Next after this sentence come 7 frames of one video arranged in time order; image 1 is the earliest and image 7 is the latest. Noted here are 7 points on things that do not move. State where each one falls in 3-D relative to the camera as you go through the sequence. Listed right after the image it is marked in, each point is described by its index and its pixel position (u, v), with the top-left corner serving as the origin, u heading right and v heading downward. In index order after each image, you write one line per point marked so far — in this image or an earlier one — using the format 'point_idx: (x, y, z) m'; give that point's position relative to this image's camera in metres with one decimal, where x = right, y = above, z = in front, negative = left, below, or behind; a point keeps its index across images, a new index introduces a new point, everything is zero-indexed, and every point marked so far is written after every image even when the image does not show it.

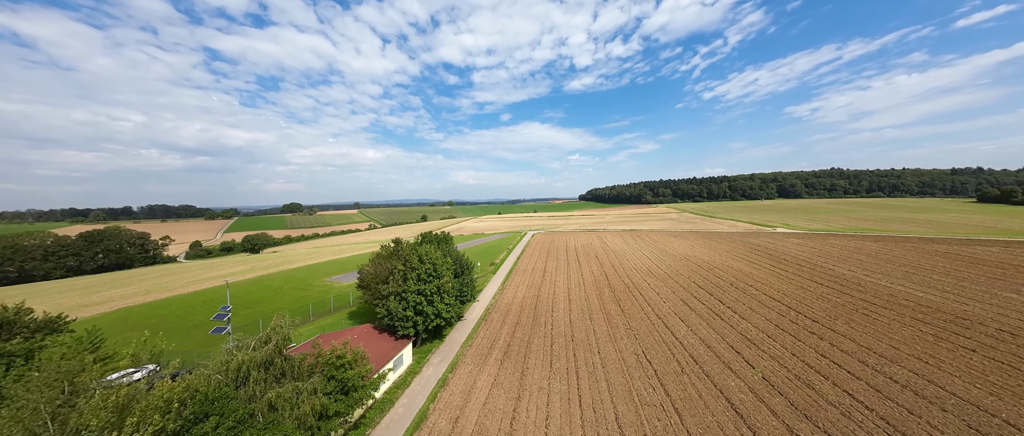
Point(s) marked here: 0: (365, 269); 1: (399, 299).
0: (-11.0, -3.8, +20.1) m
1: (-6.6, -4.8, +15.8) m
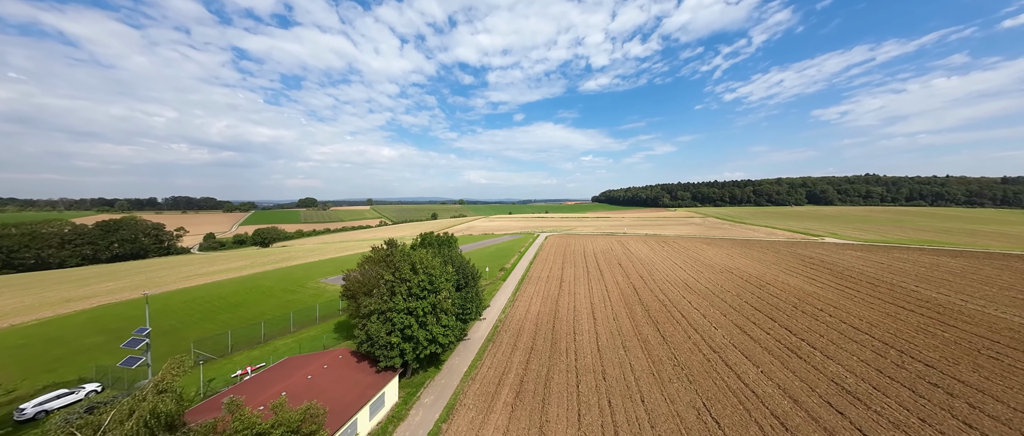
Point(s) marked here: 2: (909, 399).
0: (-10.1, -3.5, +16.8) m
1: (-5.9, -4.6, +12.4) m
2: (+17.3, -7.8, +11.9) m
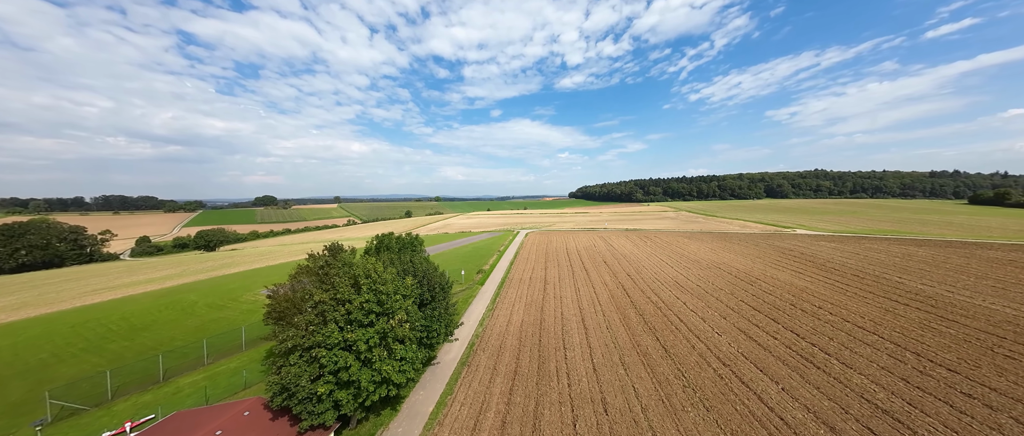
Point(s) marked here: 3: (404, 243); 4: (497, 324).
0: (-11.2, -3.5, +13.0) m
1: (-6.6, -4.6, +8.9) m
2: (+16.6, -7.5, +10.3) m
3: (-6.9, -1.6, +17.2) m
4: (-1.0, -7.1, +18.4) m
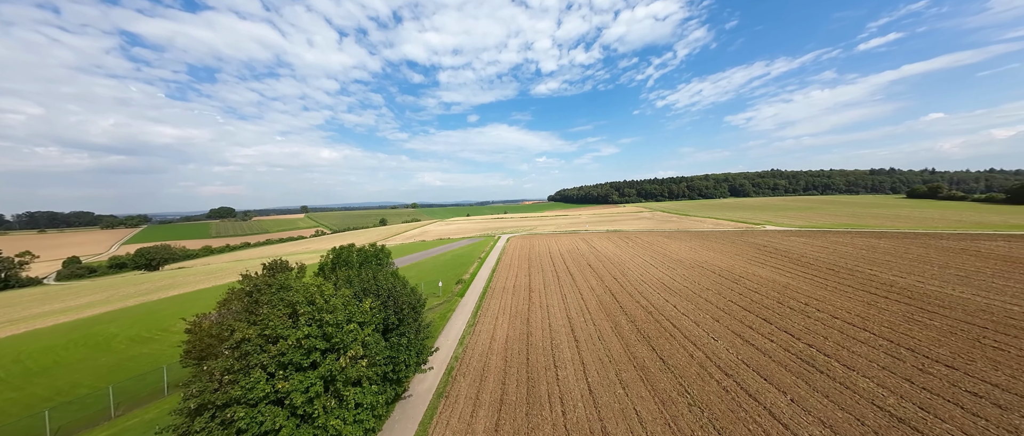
0: (-11.9, -4.0, +10.4) m
1: (-7.0, -5.0, +6.7) m
2: (+16.1, -7.1, +9.7) m
3: (-7.9, -2.1, +14.9) m
4: (-2.0, -7.5, +16.5) m
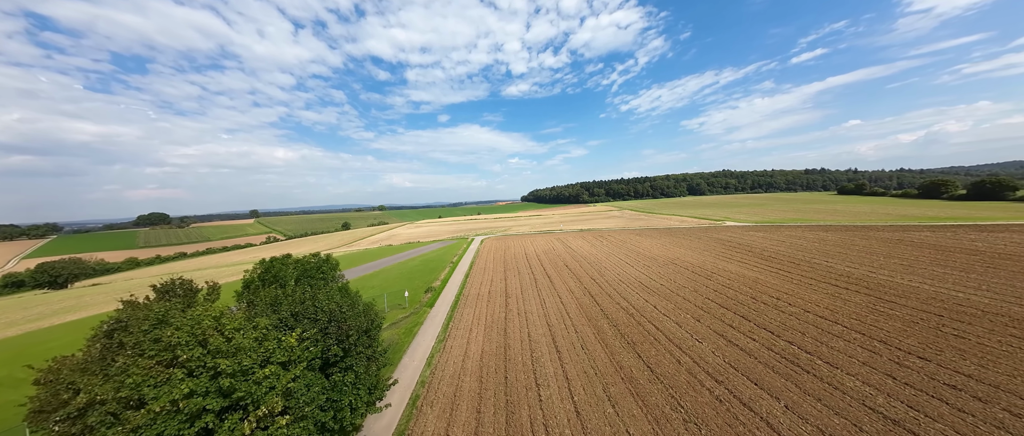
0: (-12.6, -4.3, +7.4) m
1: (-7.4, -5.1, +4.2) m
2: (+15.4, -6.9, +9.5) m
3: (-9.2, -2.3, +12.3) m
4: (-3.3, -7.6, +14.5) m
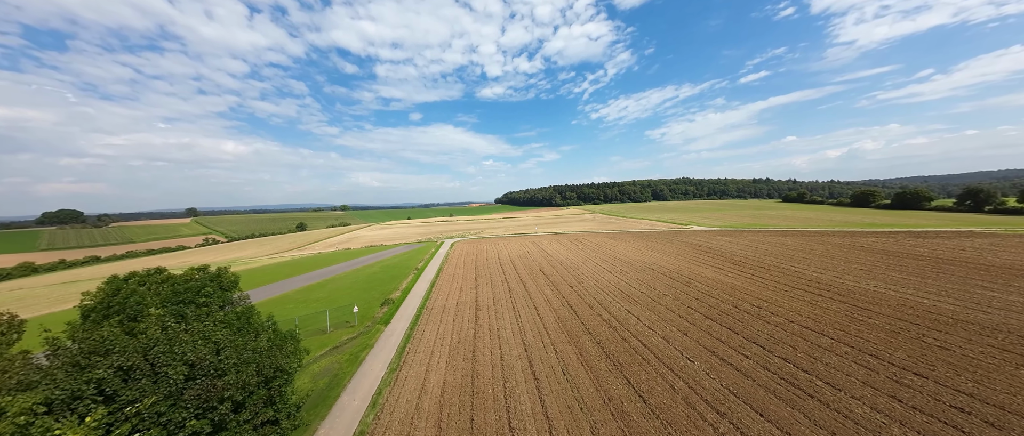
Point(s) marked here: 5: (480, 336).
0: (-13.2, -4.2, +3.7) m
1: (-7.7, -5.1, +1.0) m
2: (+14.4, -7.1, +8.5) m
3: (-10.3, -2.3, +8.9) m
4: (-4.7, -7.6, +11.6) m
5: (-1.9, -7.1, +16.1) m
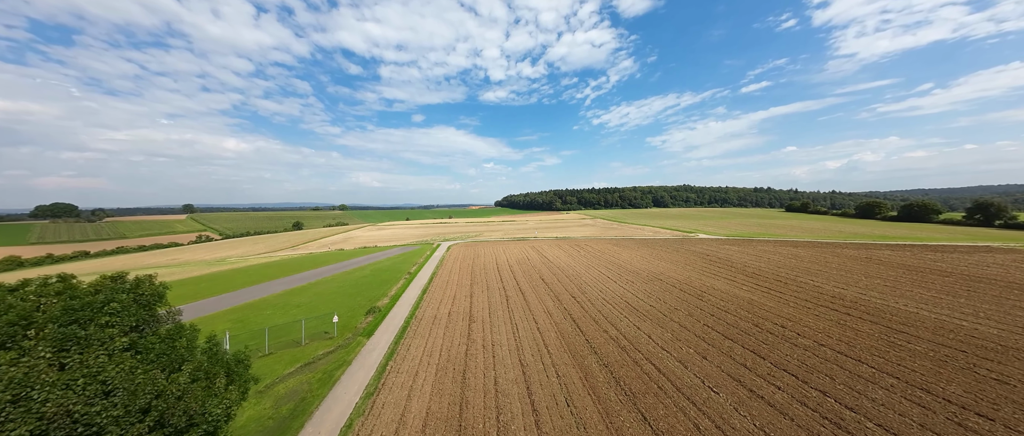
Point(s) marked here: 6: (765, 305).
0: (-13.3, -3.9, +1.9) m
1: (-7.8, -4.9, -0.8) m
2: (+14.2, -7.6, +6.7) m
3: (-10.3, -2.2, +7.2) m
4: (-4.9, -7.7, +9.8) m
5: (-2.1, -7.2, +14.3) m
6: (+18.5, -6.4, +19.8) m
